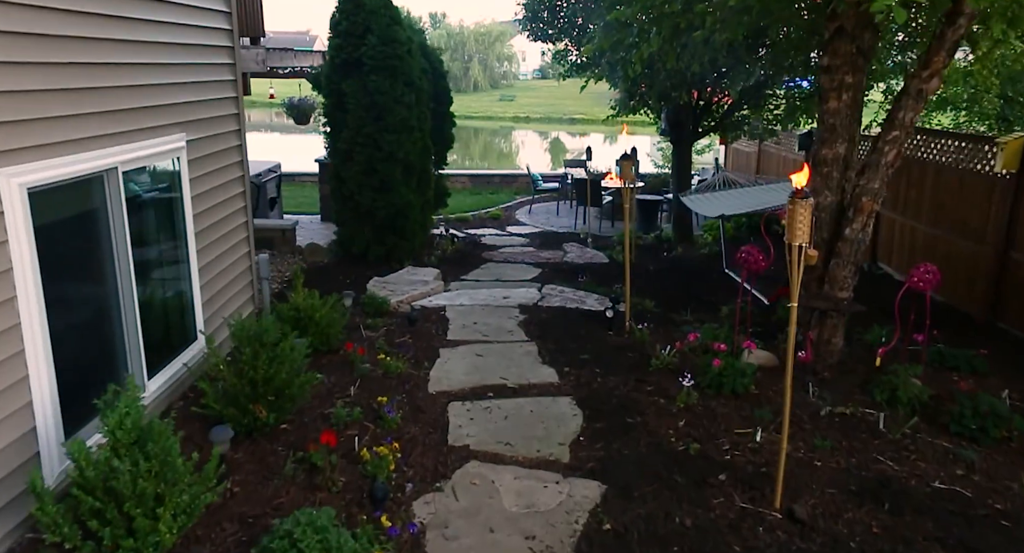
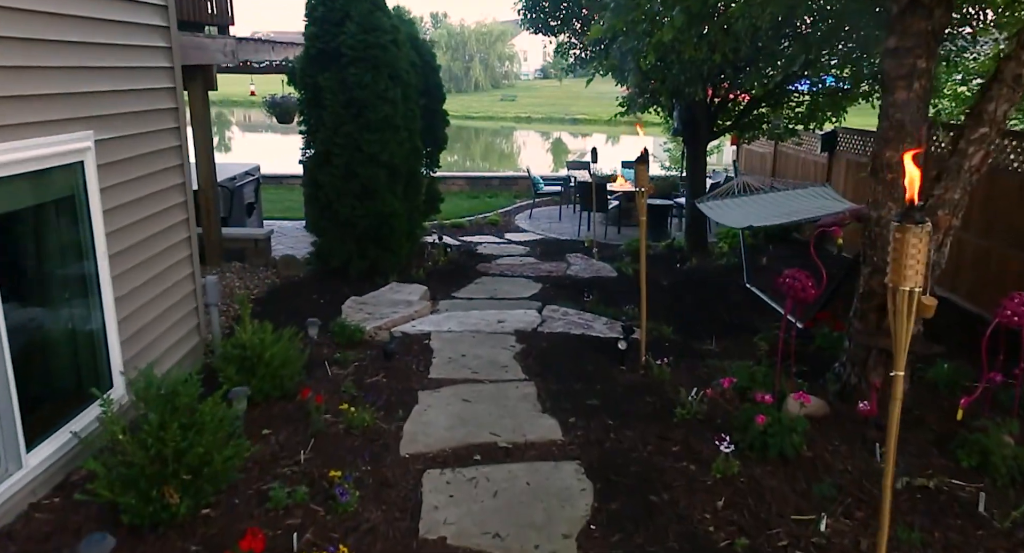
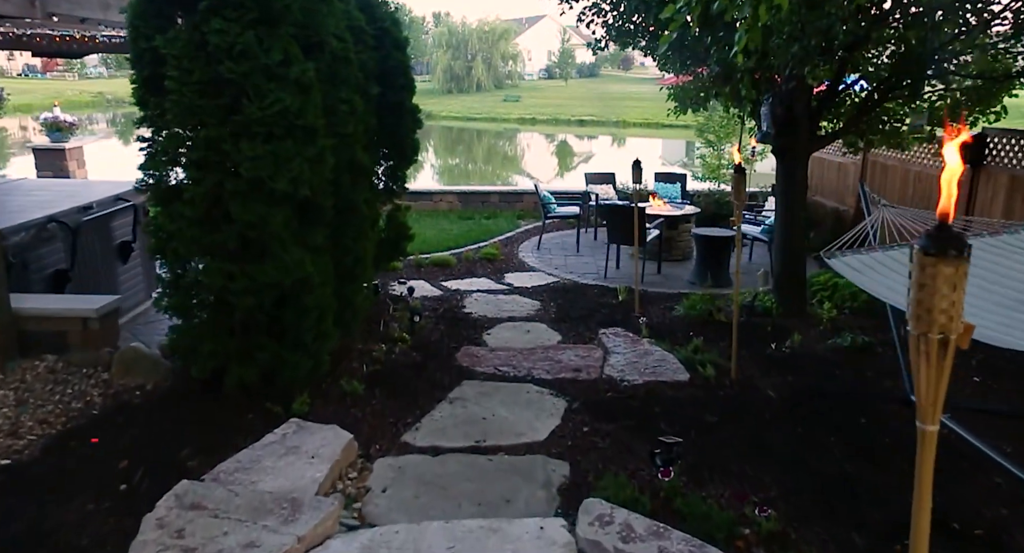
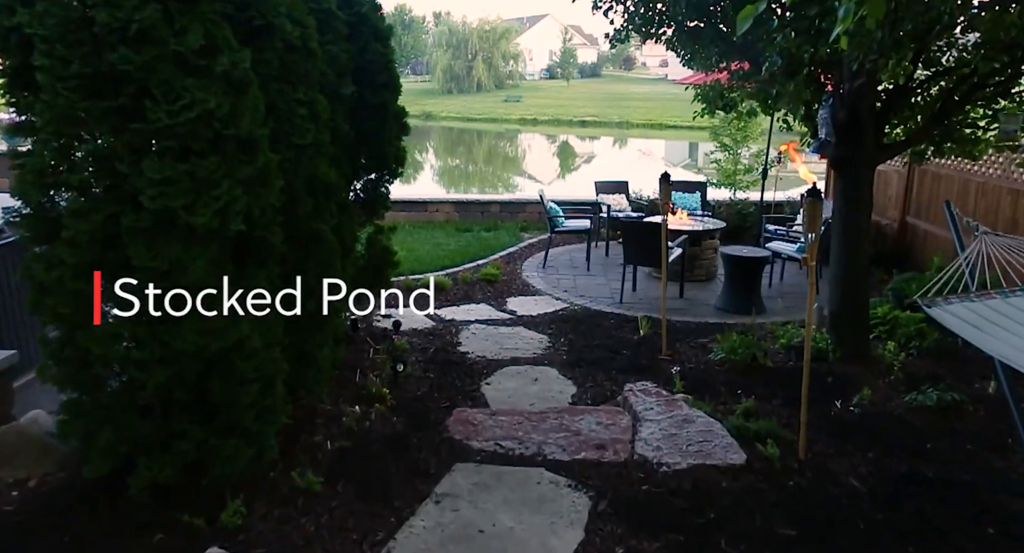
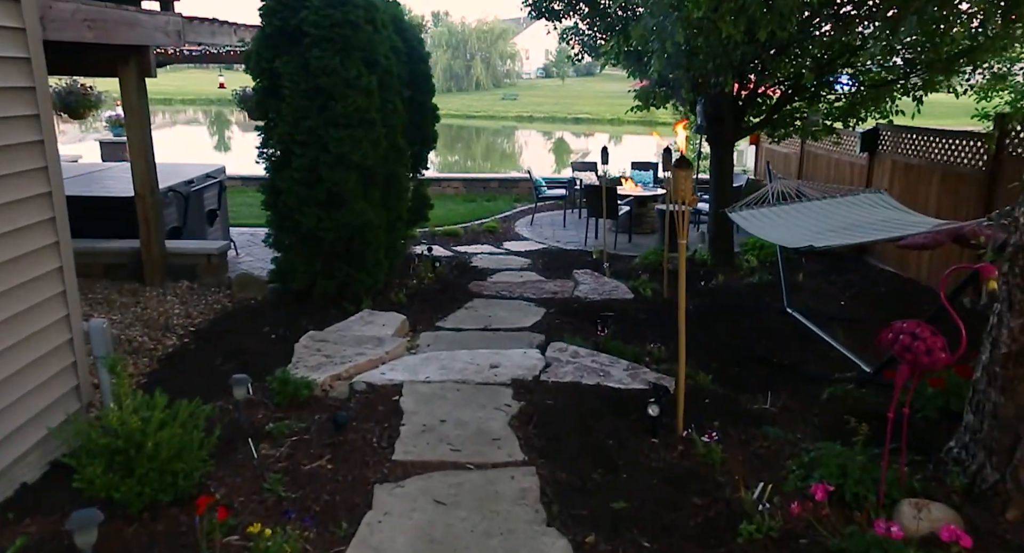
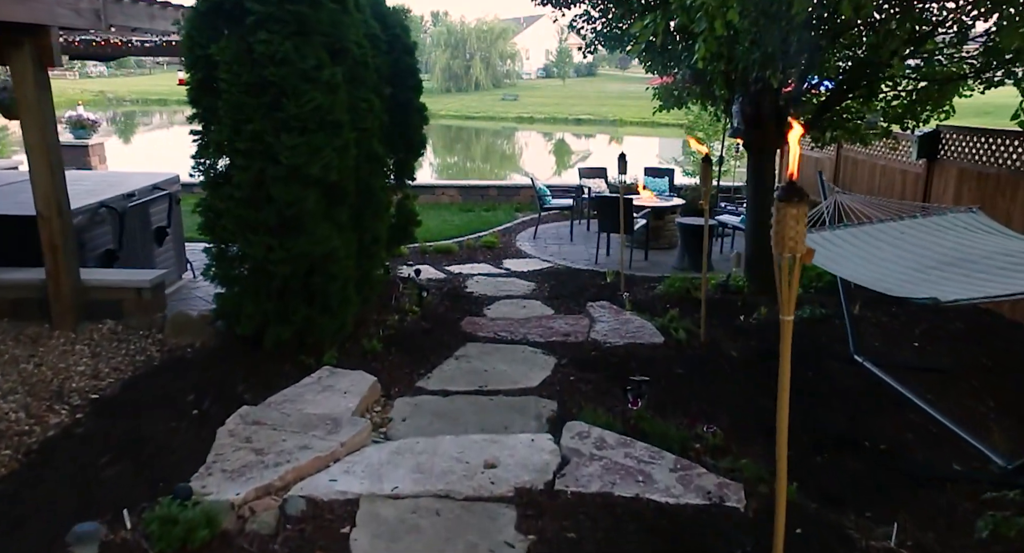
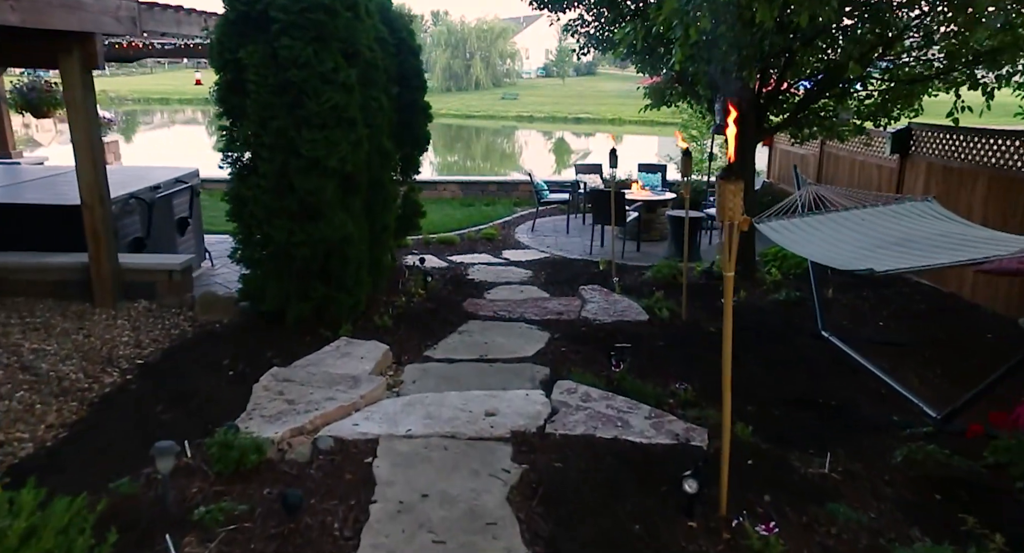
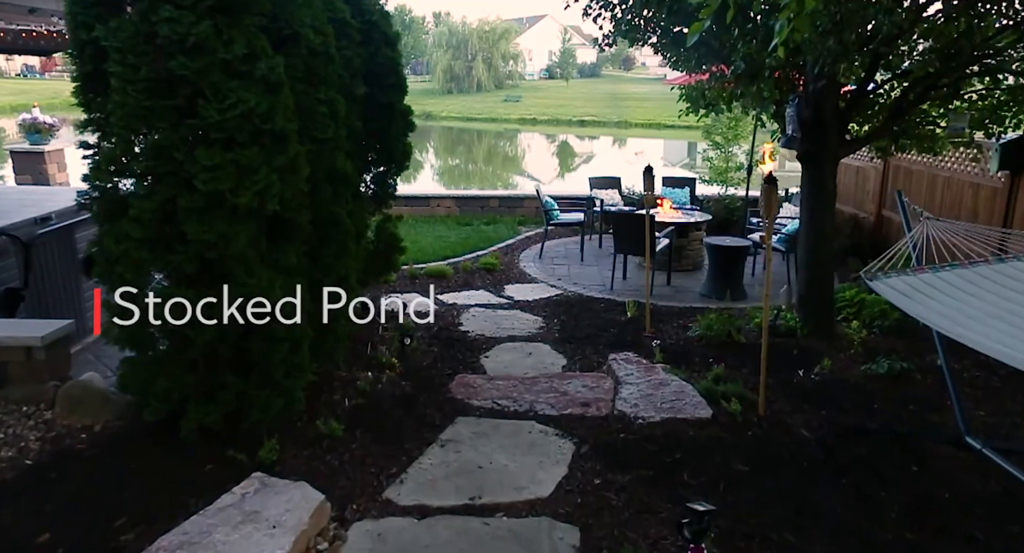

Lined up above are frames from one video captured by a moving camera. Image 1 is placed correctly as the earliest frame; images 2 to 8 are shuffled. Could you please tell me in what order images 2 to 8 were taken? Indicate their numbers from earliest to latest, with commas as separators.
2, 5, 7, 6, 3, 8, 4
